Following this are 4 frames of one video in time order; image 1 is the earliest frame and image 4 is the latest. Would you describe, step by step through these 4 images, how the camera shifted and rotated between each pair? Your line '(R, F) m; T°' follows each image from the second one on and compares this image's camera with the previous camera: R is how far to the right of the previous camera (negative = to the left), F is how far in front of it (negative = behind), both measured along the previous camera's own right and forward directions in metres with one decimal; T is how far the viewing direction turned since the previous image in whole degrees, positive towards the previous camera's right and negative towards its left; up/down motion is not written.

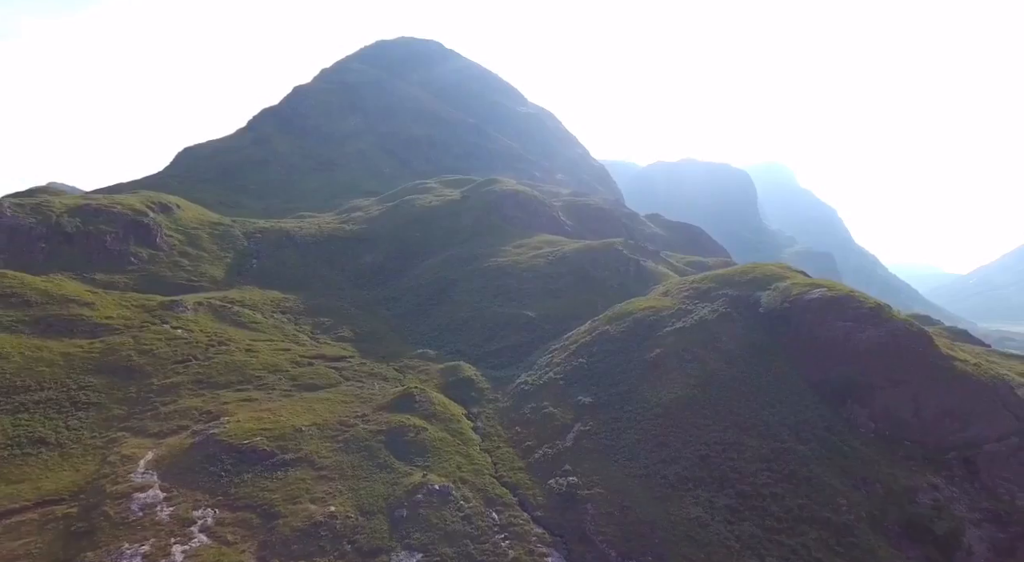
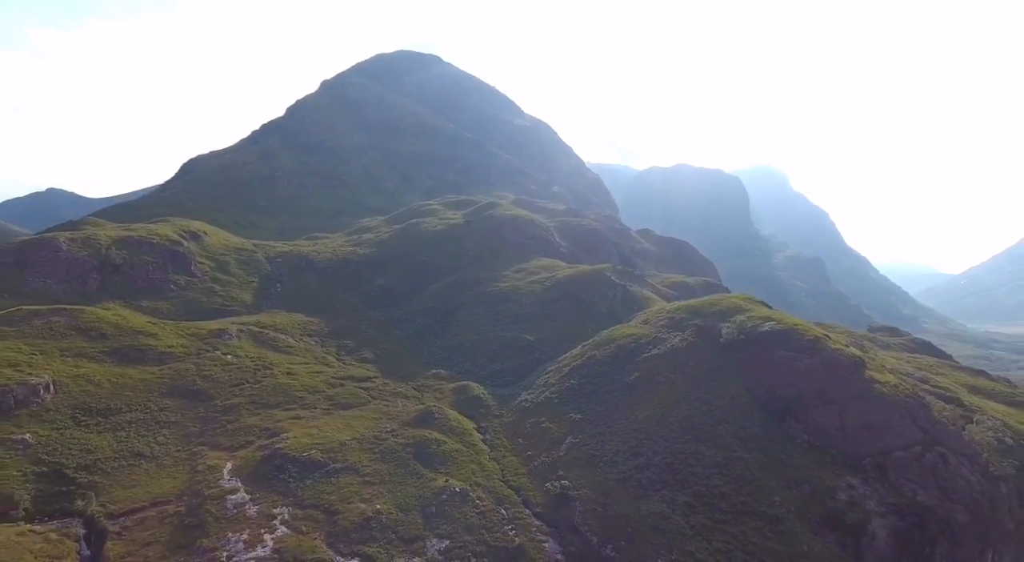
(-0.7, -14.3) m; 0°
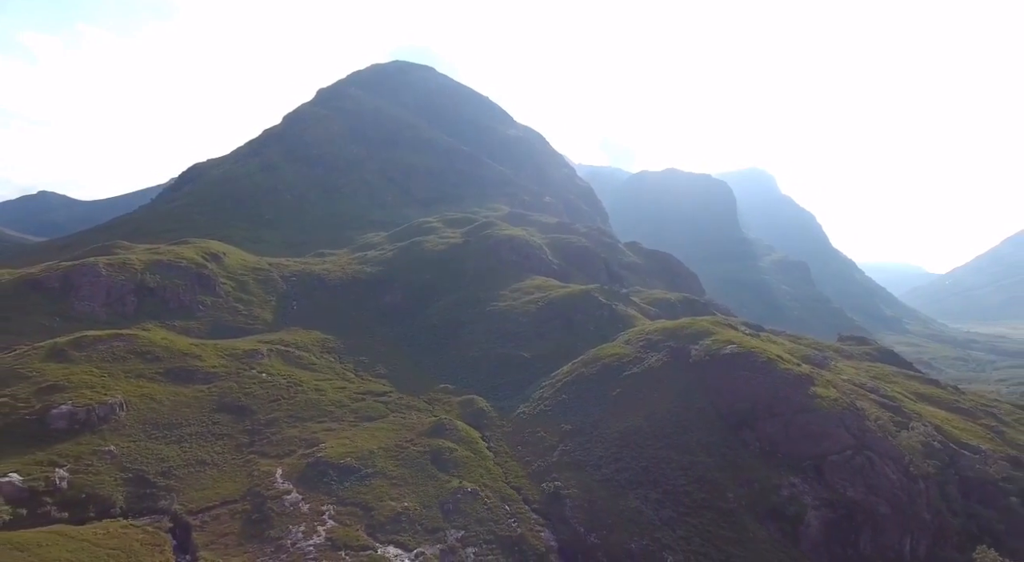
(-1.1, -14.6) m; +1°
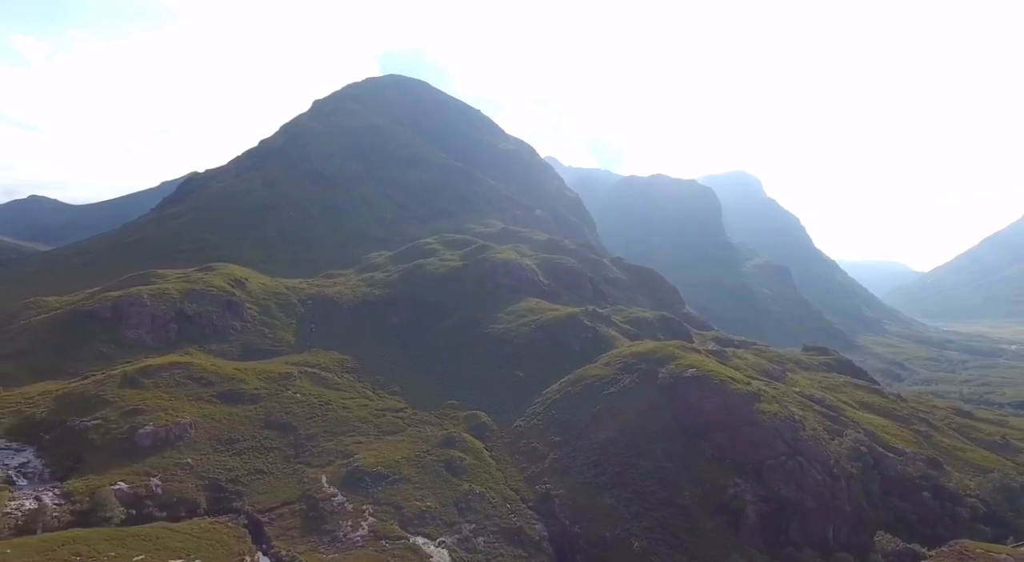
(-1.2, -20.3) m; +1°
